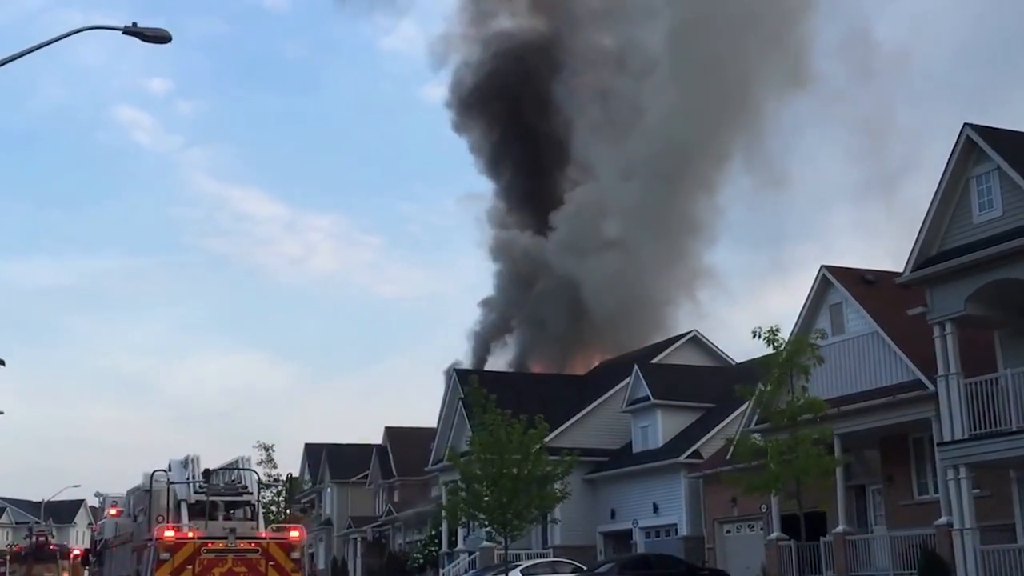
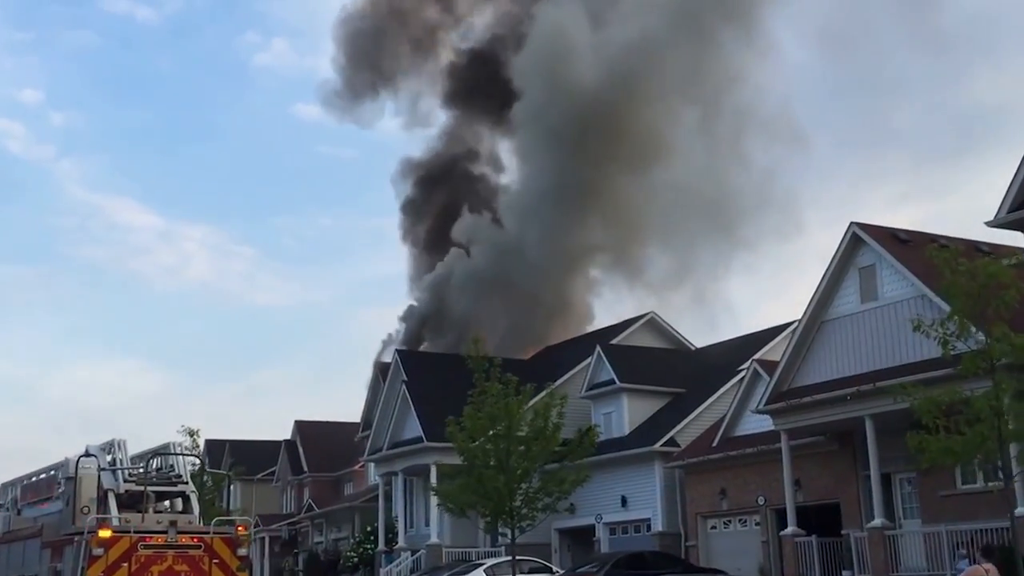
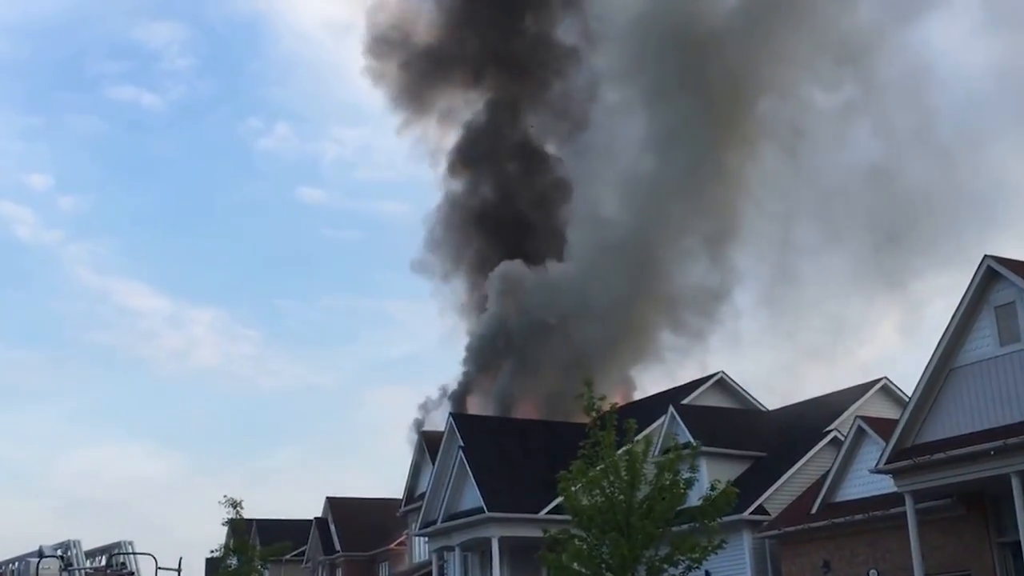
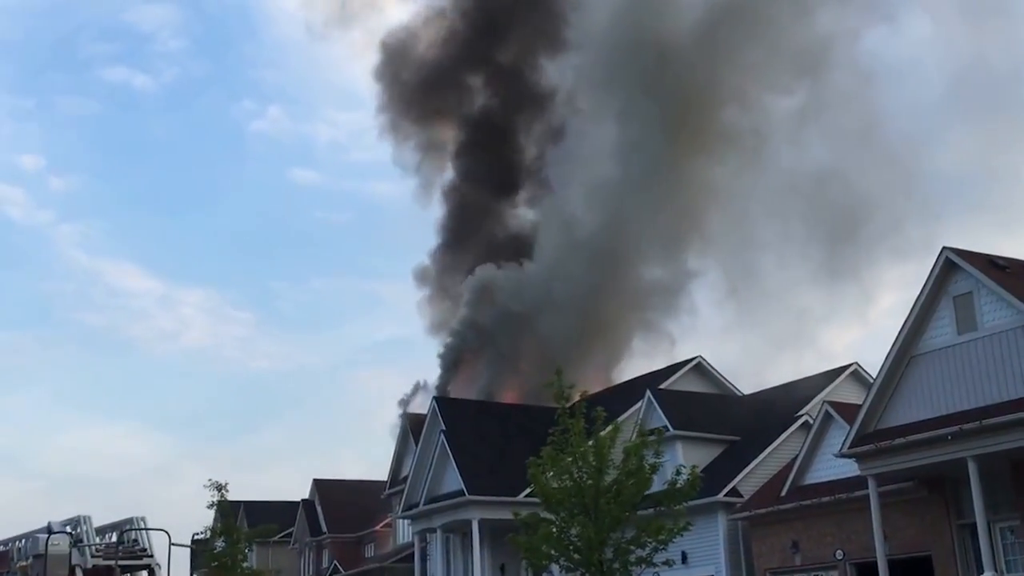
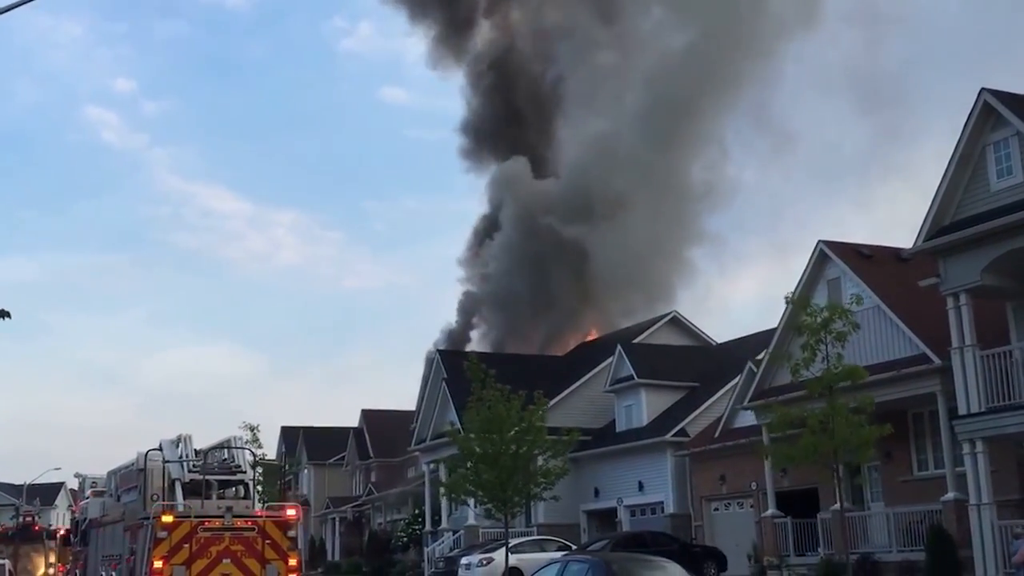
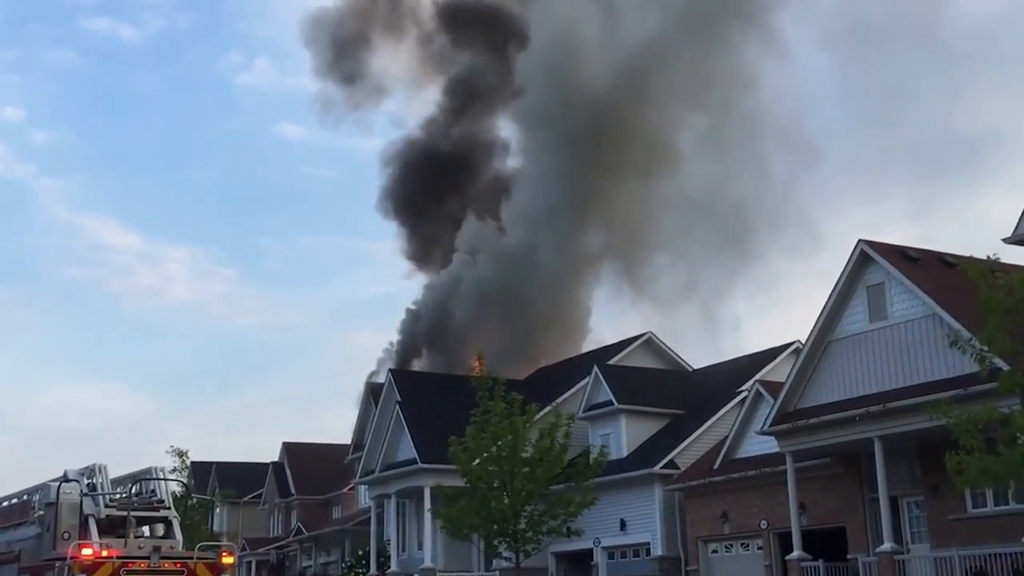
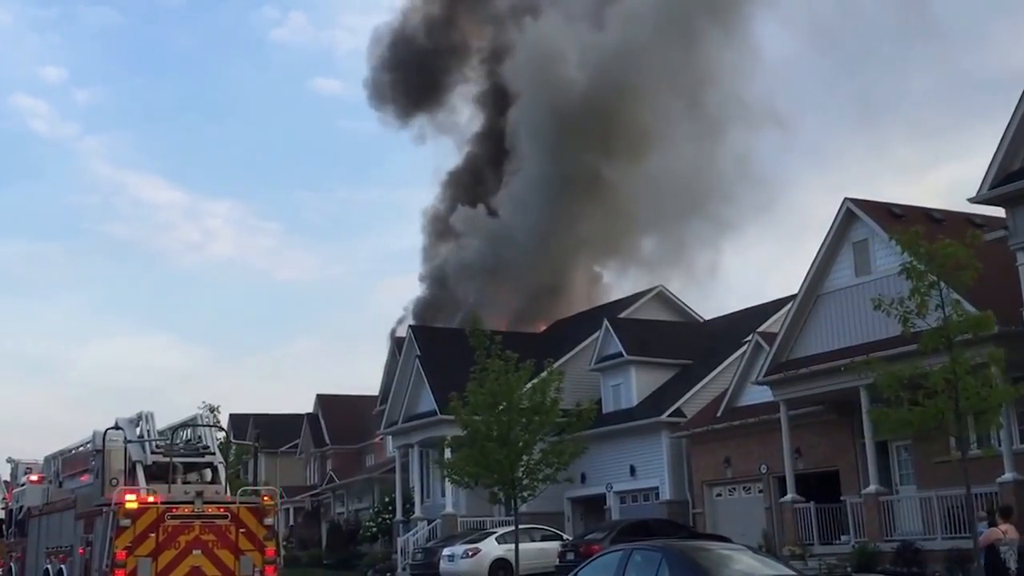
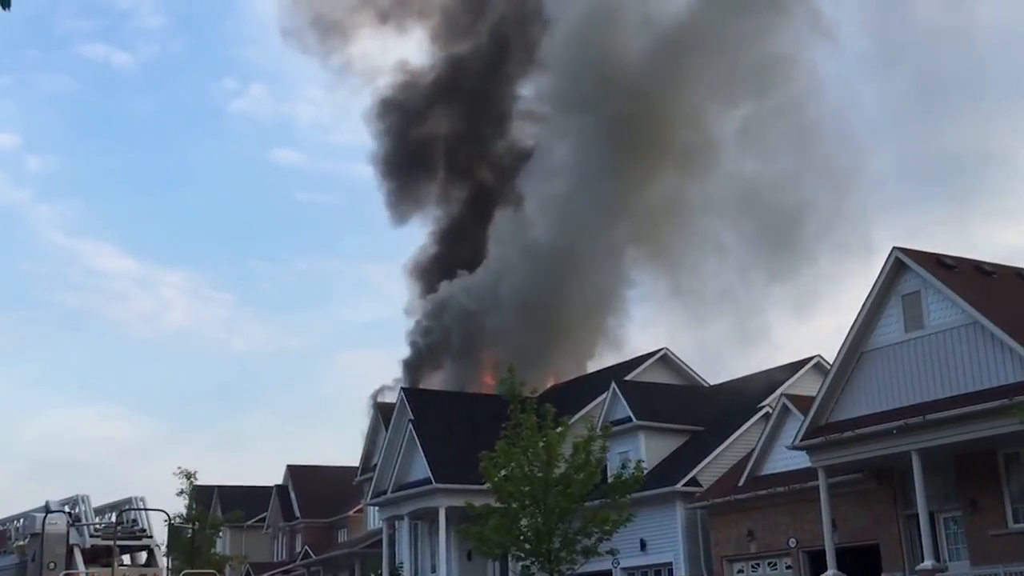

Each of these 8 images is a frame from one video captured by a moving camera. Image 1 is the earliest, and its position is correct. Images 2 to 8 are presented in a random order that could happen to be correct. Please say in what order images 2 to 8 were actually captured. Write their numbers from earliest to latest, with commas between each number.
5, 7, 2, 6, 8, 4, 3
